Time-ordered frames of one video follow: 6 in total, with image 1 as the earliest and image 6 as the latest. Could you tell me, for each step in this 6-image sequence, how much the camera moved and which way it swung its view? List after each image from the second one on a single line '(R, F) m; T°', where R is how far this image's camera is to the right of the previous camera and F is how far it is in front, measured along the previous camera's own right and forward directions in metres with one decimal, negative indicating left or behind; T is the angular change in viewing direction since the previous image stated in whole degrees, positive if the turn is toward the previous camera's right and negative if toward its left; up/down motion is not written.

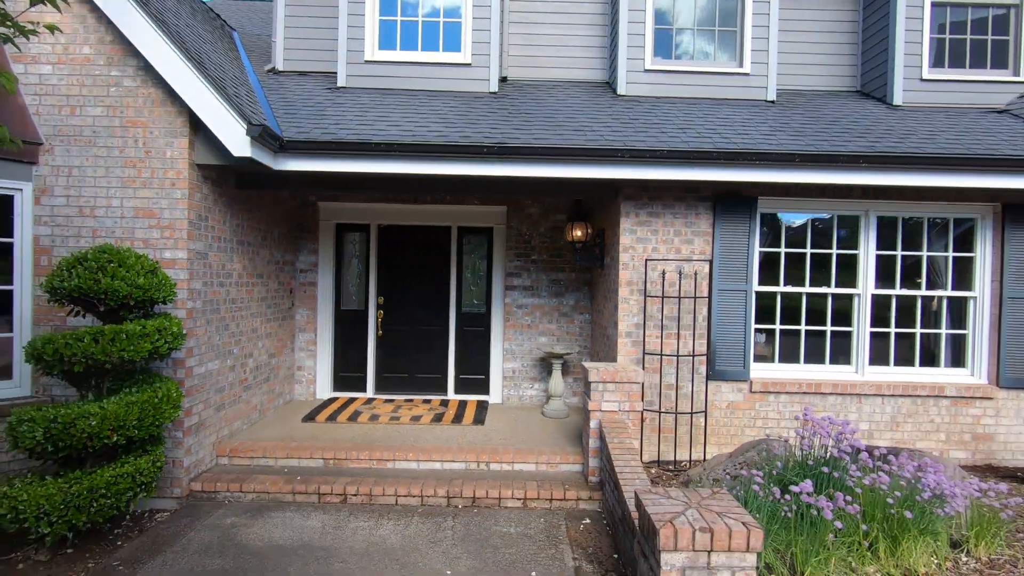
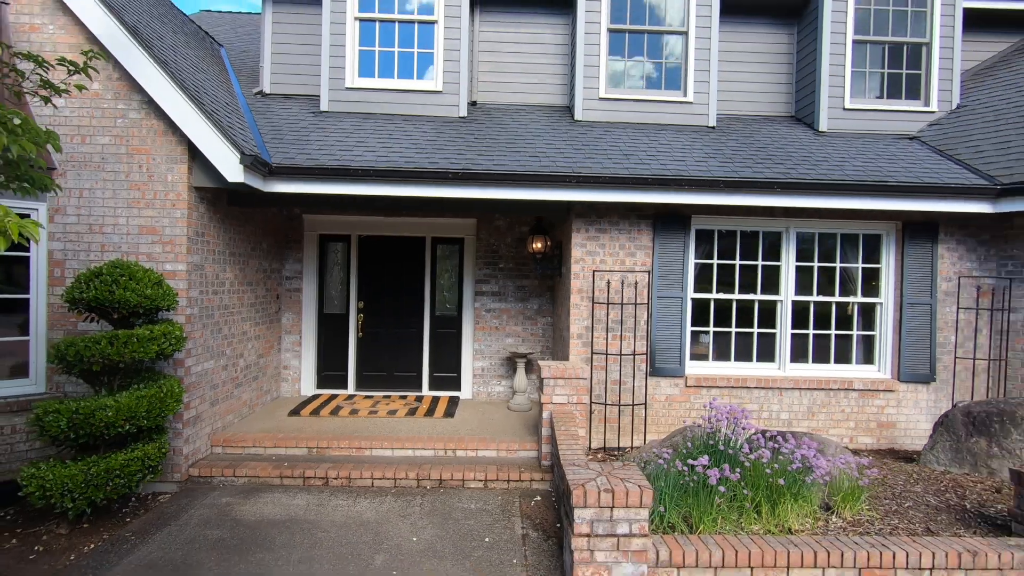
(+0.2, -0.6) m; +1°
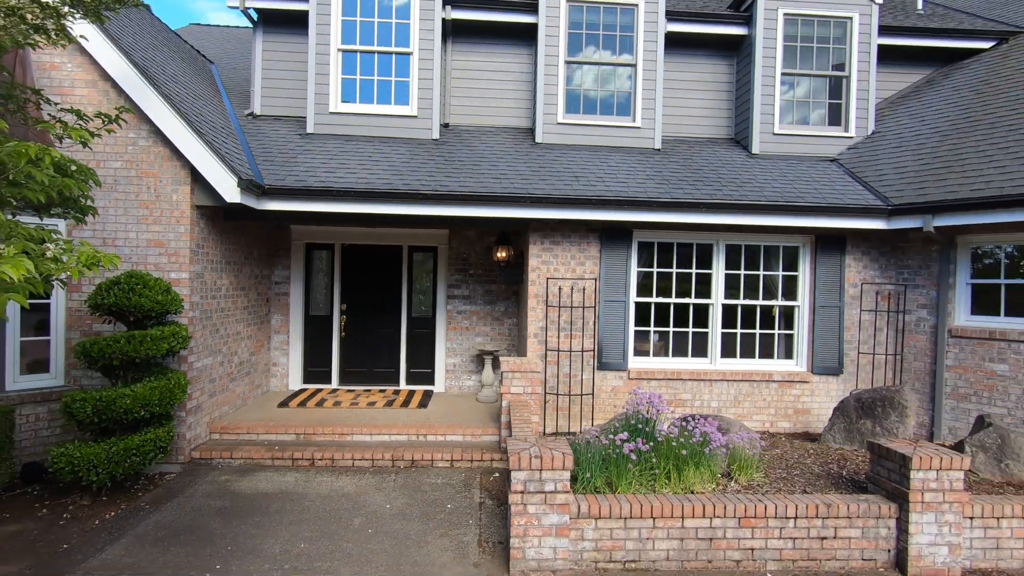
(+0.2, -0.8) m; +1°
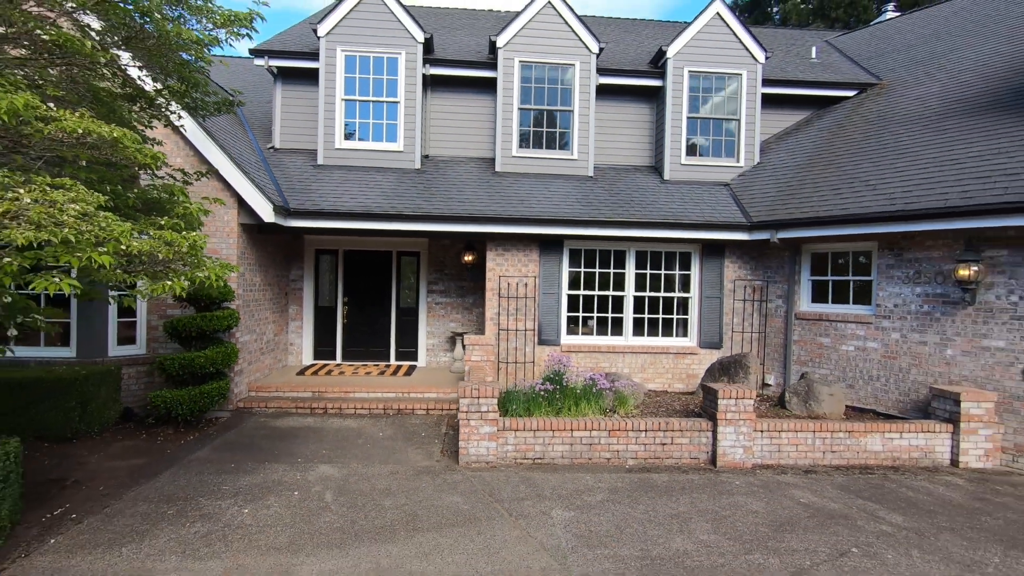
(+0.5, -2.1) m; +1°
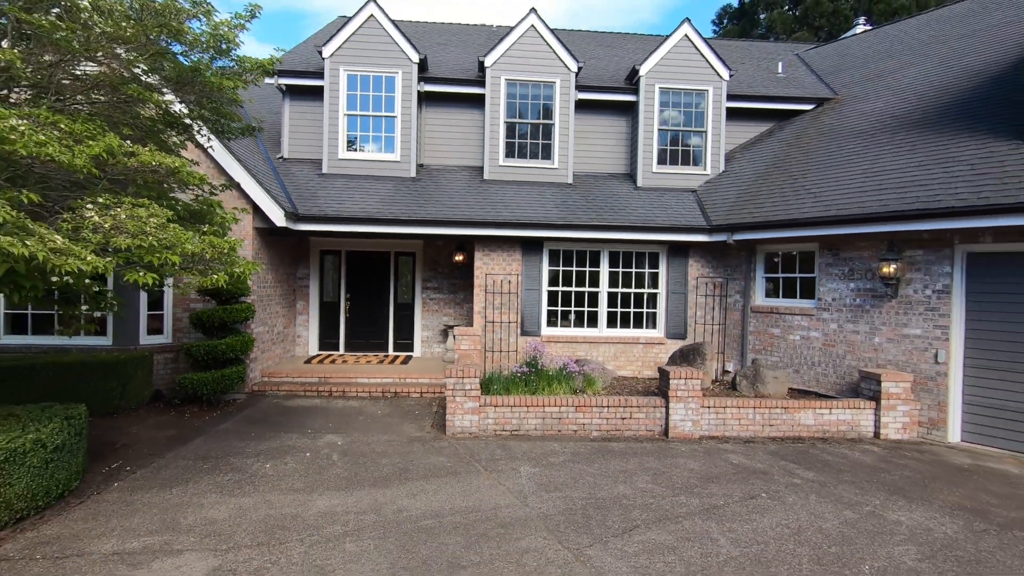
(+0.3, -0.9) m; 0°
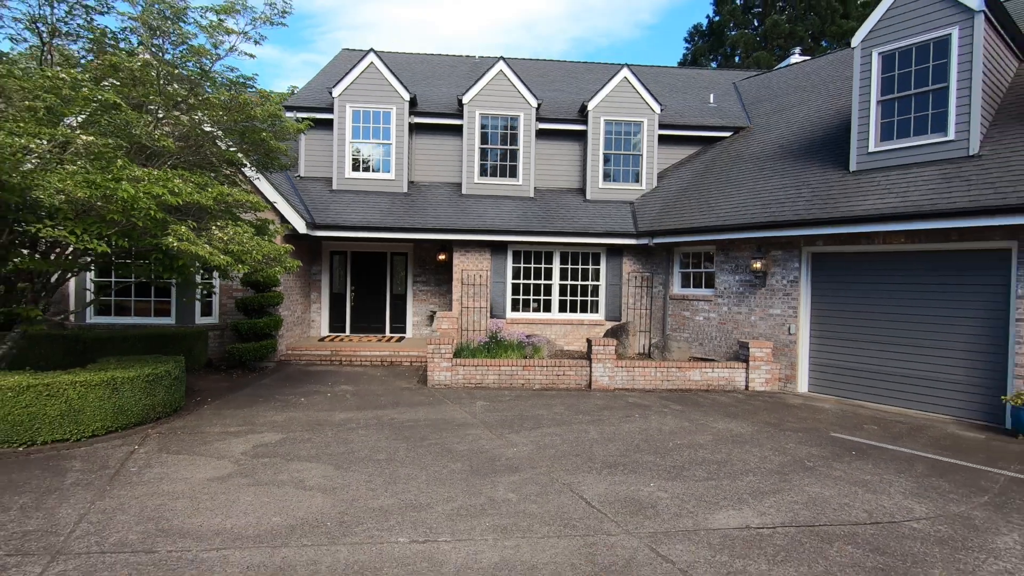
(+0.6, -2.5) m; 0°
